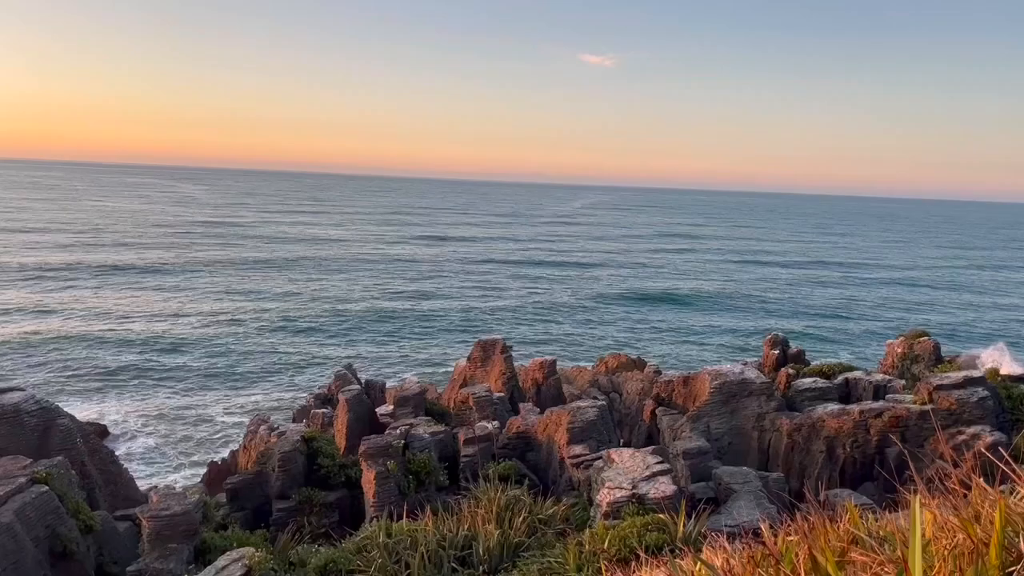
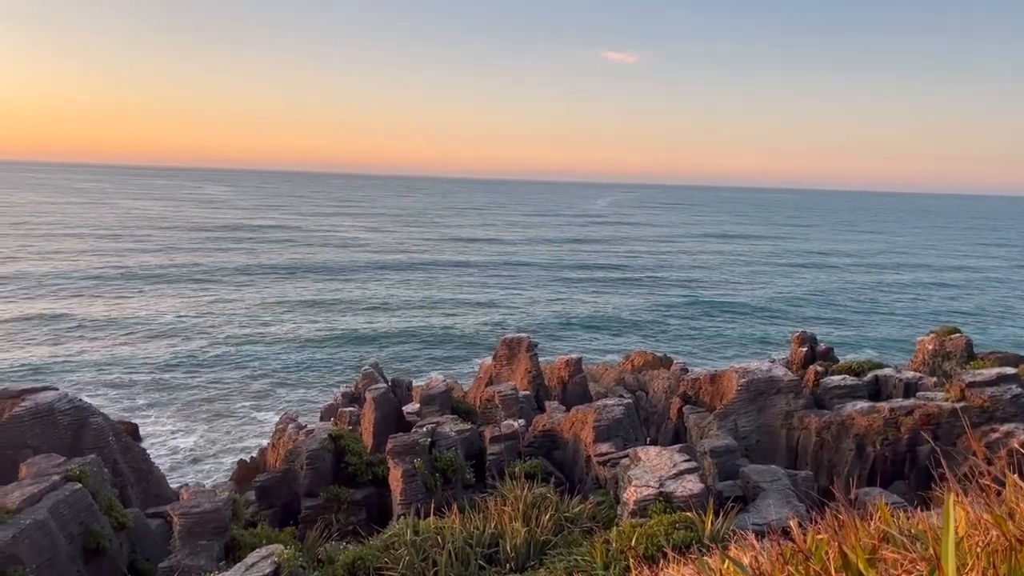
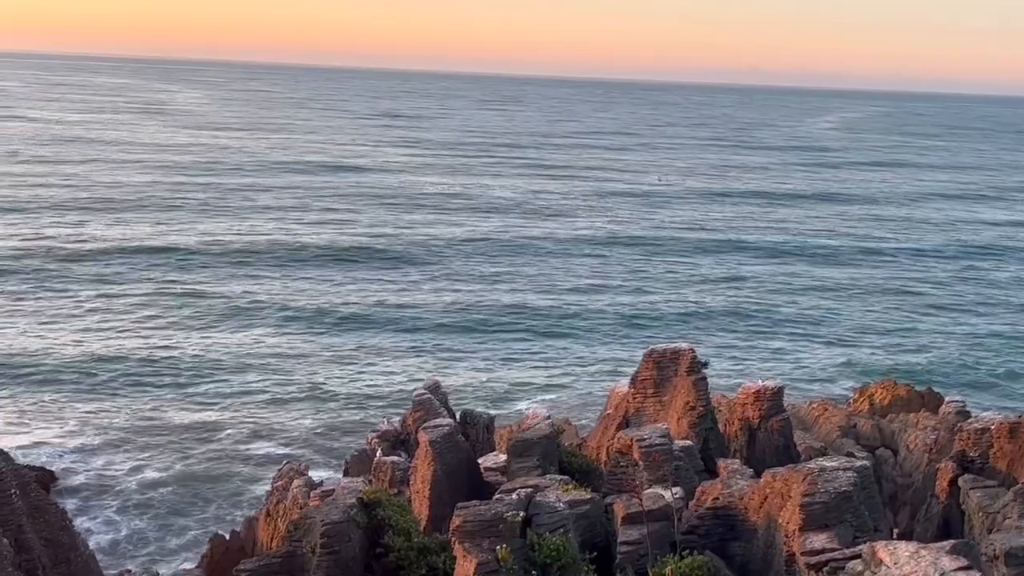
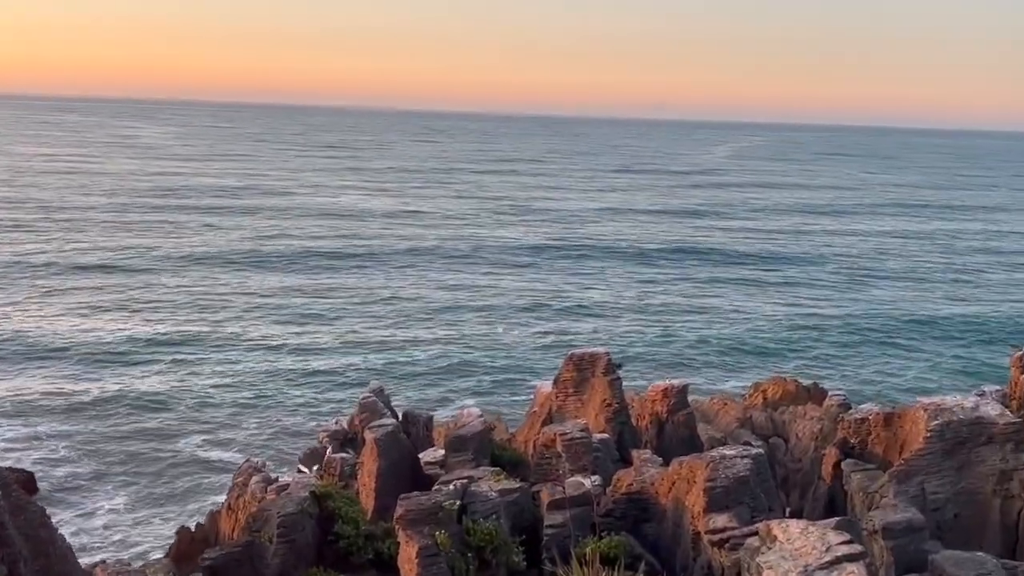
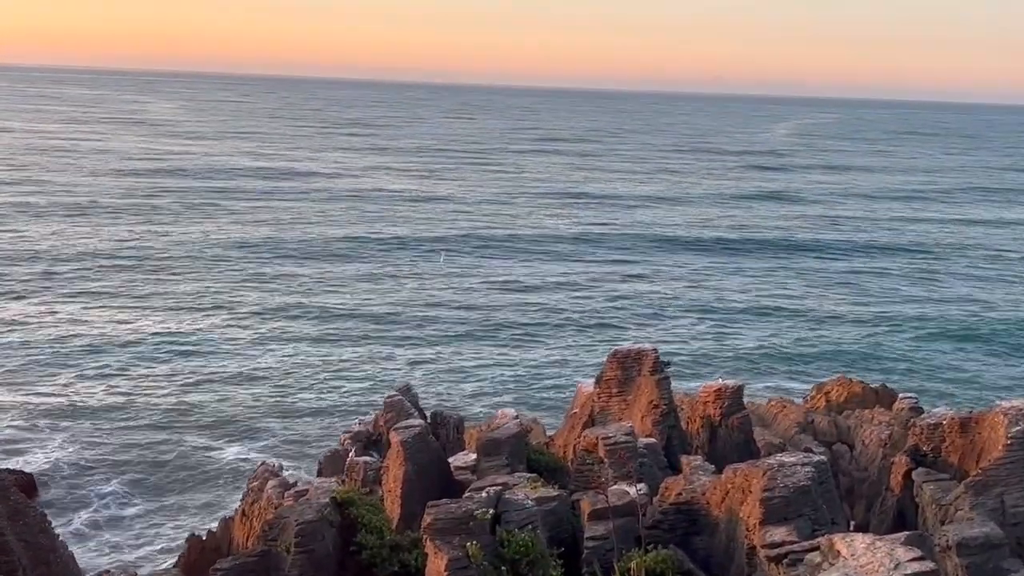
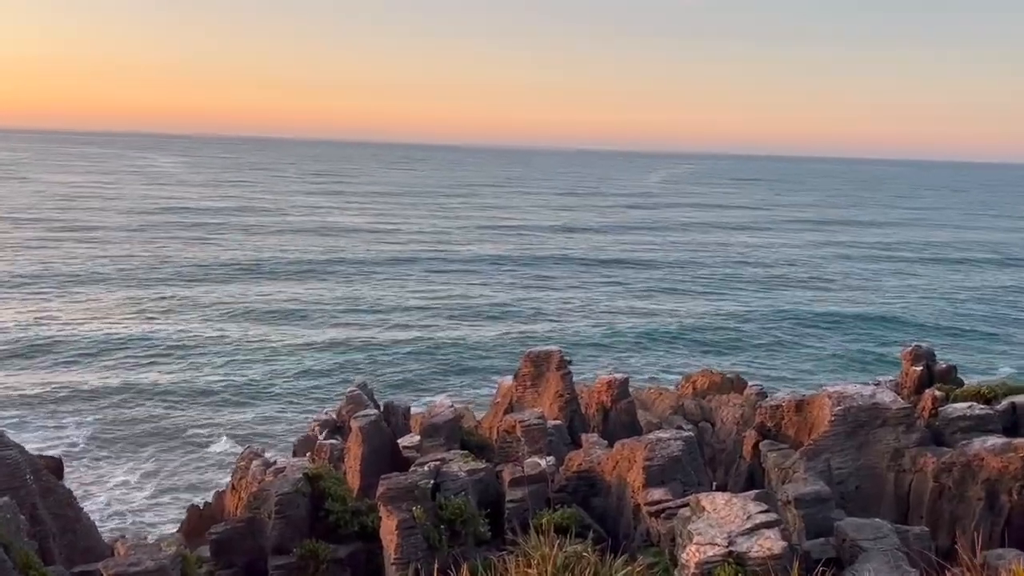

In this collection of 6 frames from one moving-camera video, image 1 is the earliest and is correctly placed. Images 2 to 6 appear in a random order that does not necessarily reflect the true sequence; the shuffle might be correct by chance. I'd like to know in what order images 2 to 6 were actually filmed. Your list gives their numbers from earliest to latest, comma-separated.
2, 6, 4, 5, 3
